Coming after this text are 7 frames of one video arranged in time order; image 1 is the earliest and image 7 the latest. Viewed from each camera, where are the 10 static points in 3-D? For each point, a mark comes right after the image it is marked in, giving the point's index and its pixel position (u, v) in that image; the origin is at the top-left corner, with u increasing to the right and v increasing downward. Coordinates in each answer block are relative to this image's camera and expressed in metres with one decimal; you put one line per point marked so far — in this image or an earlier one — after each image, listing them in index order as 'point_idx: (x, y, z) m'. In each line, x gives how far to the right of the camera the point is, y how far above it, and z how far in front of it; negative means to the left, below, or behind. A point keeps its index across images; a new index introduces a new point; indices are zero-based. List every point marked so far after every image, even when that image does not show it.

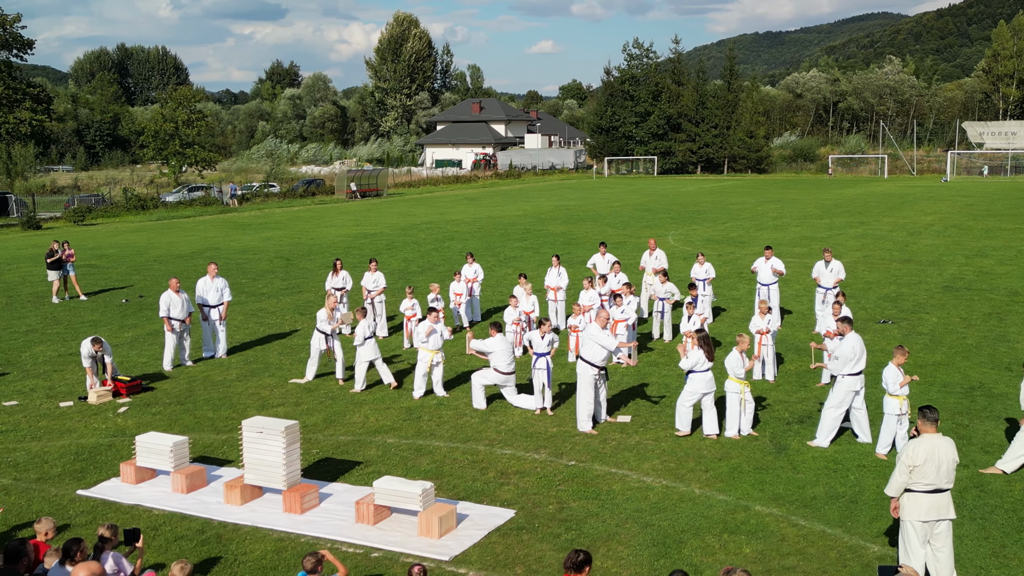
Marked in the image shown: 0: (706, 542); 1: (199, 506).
0: (+2.1, -2.8, +11.3) m
1: (-3.9, -2.7, +12.9) m
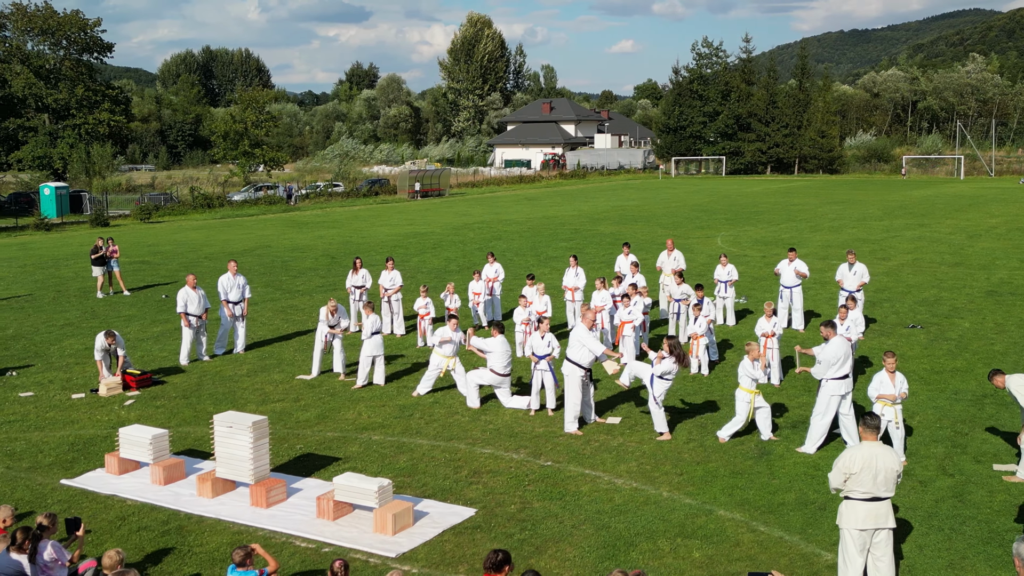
0: (+1.6, -2.8, +11.2) m
1: (-4.3, -2.7, +13.2) m
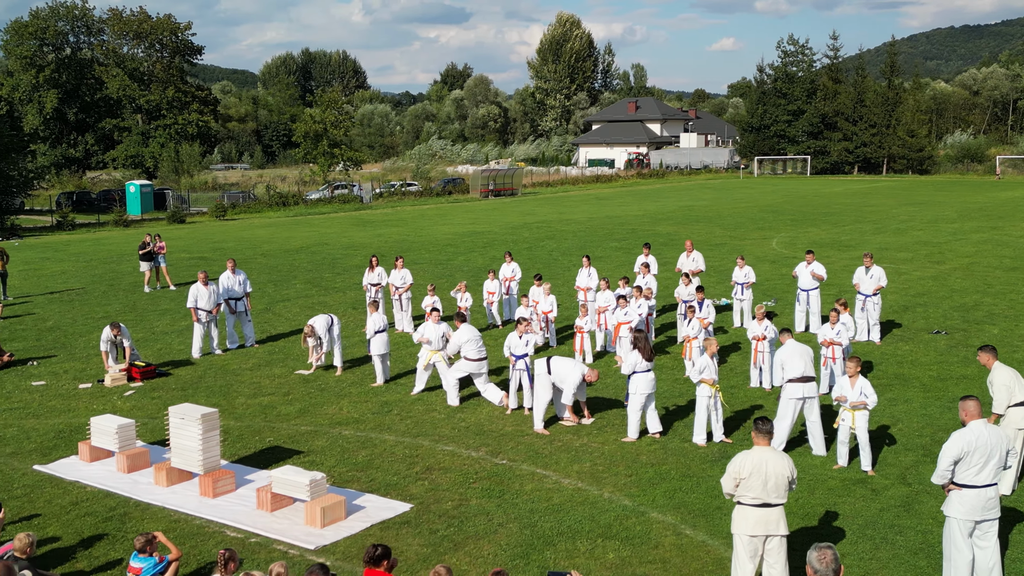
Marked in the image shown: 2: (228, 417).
0: (+0.7, -2.8, +11.2) m
1: (-5.0, -2.6, +13.6) m
2: (-4.7, -2.1, +17.1) m
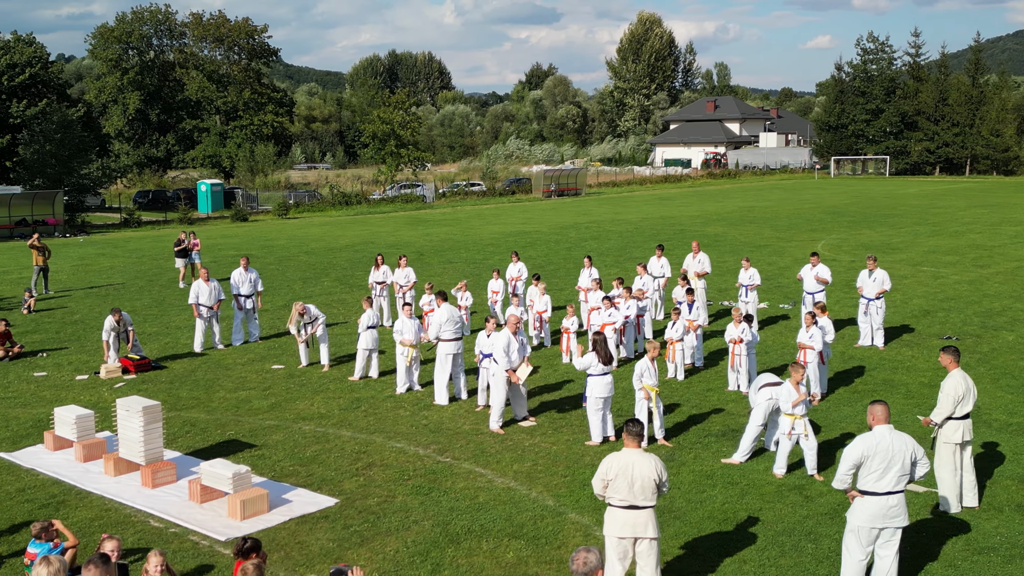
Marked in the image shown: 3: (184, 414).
0: (-0.4, -2.8, +11.2) m
1: (-5.9, -2.5, +14.1) m
2: (-5.3, -2.1, +17.5) m
3: (-5.5, -2.1, +17.3) m
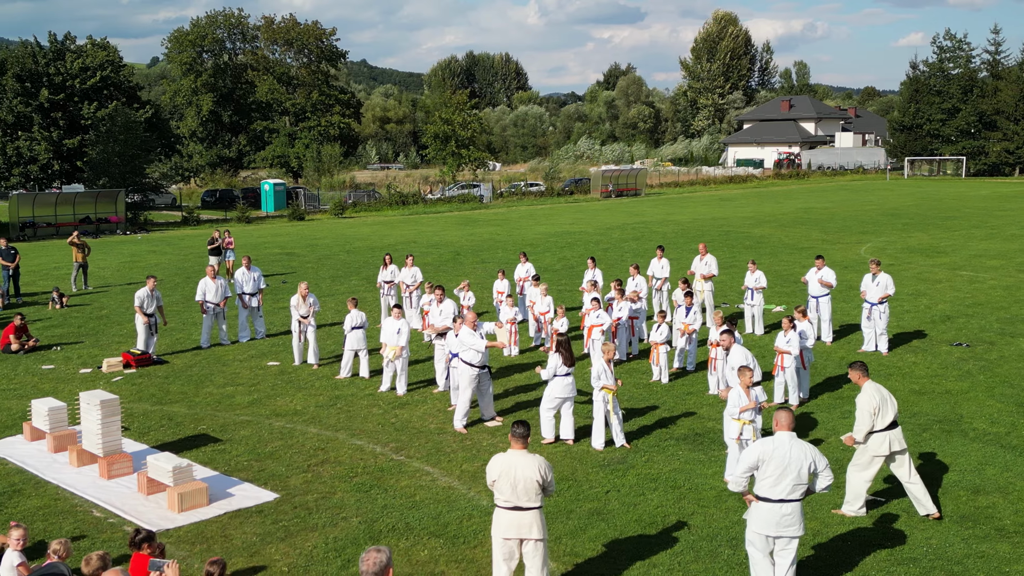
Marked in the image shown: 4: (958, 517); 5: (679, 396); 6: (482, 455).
0: (-1.3, -2.8, +11.3) m
1: (-6.6, -2.5, +14.6) m
2: (-5.7, -2.0, +17.9) m
3: (-6.0, -2.1, +17.7) m
4: (+5.2, -2.7, +12.2) m
5: (+3.0, -1.9, +18.3) m
6: (-0.4, -2.4, +14.6) m
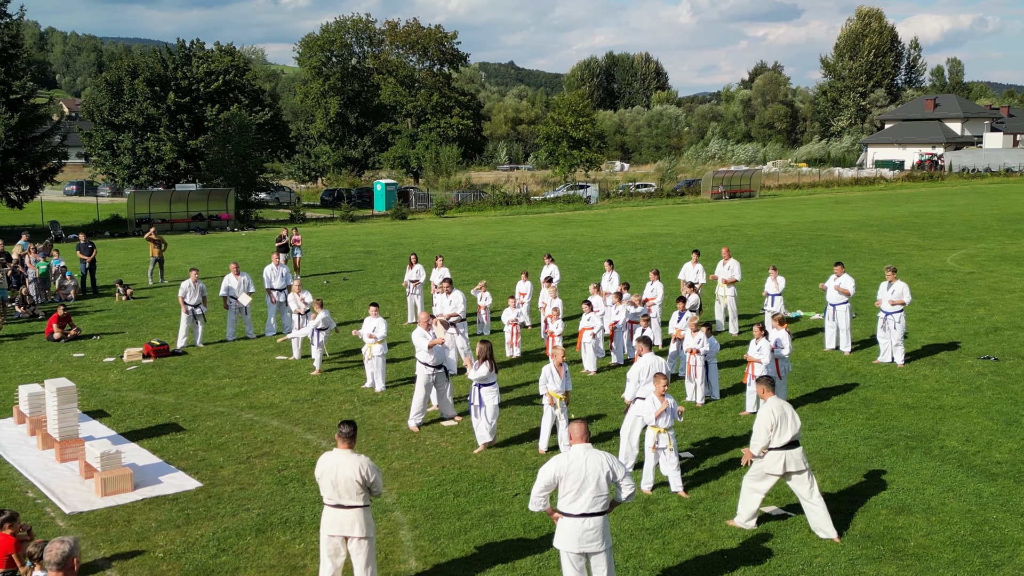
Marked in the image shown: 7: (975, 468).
0: (-2.6, -2.8, +11.7) m
1: (-7.4, -2.4, +15.6) m
2: (-6.2, -2.0, +18.8) m
3: (-6.5, -2.0, +18.6) m
4: (+4.0, -2.8, +11.7) m
5: (+2.5, -2.0, +18.1) m
6: (-1.3, -2.4, +14.8) m
7: (+6.4, -2.5, +14.4) m
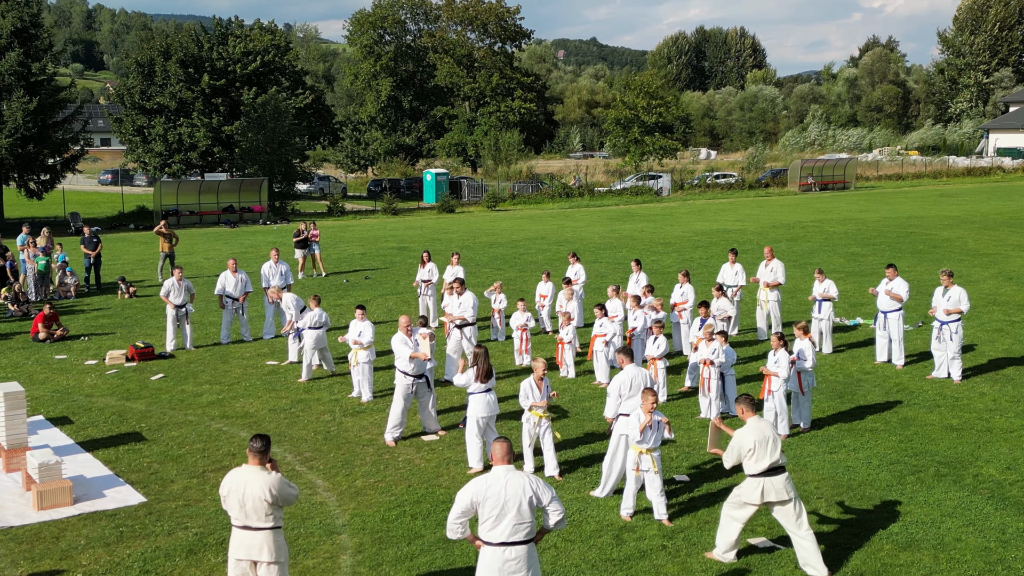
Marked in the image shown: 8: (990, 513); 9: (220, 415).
0: (-3.1, -2.8, +10.7) m
1: (-7.7, -2.4, +14.9) m
2: (-6.2, -1.9, +18.0) m
3: (-6.6, -2.0, +17.9) m
4: (+3.4, -2.9, +10.4) m
5: (+2.4, -2.1, +16.8) m
6: (-1.7, -2.4, +13.8) m
7: (+6.1, -2.6, +12.9) m
8: (+5.7, -2.7, +12.4) m
9: (-4.7, -2.1, +17.0) m
